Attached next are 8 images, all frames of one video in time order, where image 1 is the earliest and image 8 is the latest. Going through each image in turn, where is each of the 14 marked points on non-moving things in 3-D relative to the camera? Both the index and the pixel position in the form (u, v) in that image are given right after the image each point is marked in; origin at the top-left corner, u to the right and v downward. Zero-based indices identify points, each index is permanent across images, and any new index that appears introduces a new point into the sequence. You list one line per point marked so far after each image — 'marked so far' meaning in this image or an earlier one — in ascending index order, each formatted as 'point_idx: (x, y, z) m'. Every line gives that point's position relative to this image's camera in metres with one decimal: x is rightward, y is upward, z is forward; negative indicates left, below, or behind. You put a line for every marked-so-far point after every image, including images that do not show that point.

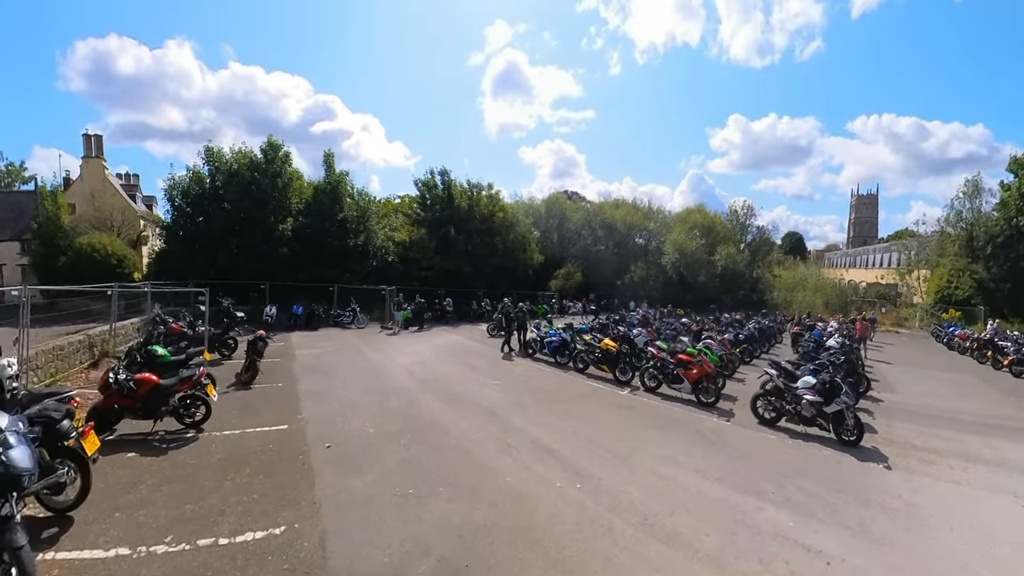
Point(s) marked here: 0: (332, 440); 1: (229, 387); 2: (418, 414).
0: (-1.5, -1.3, +7.4) m
1: (-3.6, -1.2, +11.3) m
2: (-1.0, -1.3, +9.1) m
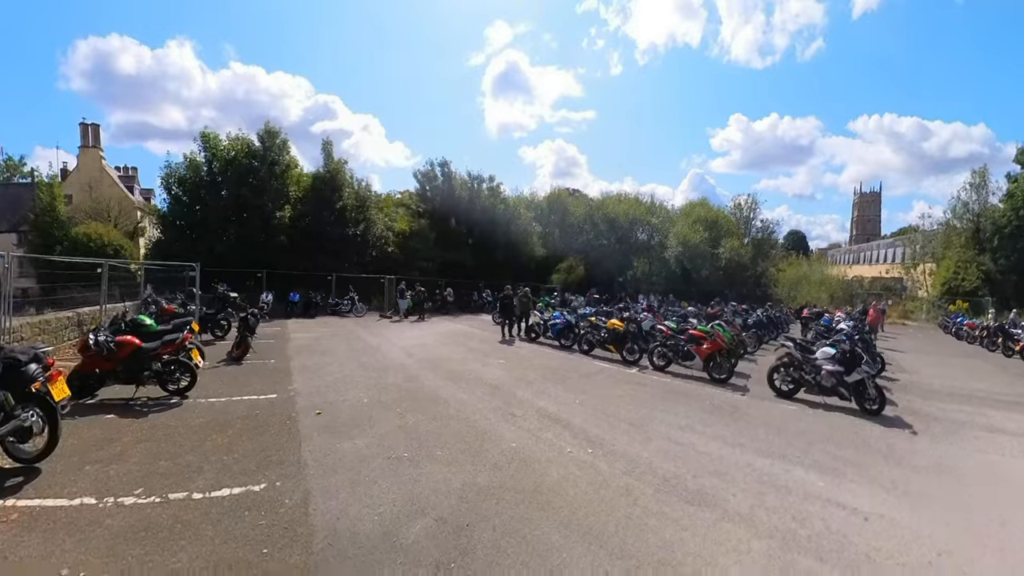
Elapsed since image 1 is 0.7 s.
0: (-1.5, -0.9, +6.9) m
1: (-3.5, -0.9, +10.8) m
2: (-0.9, -0.9, +8.6) m
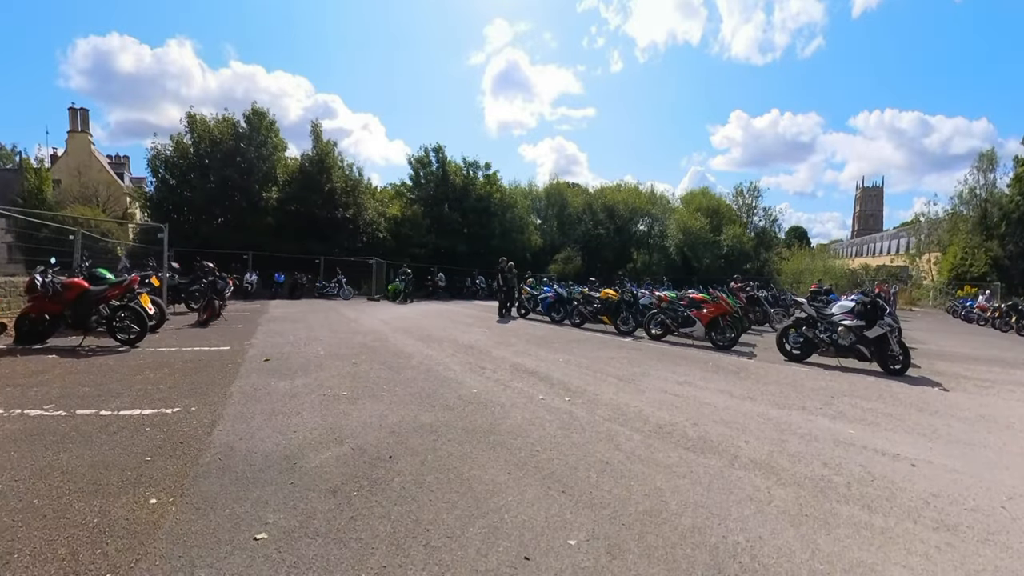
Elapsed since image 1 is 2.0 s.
0: (-1.7, -0.5, +6.2) m
1: (-3.7, -0.4, +10.1) m
2: (-1.1, -0.5, +7.9) m
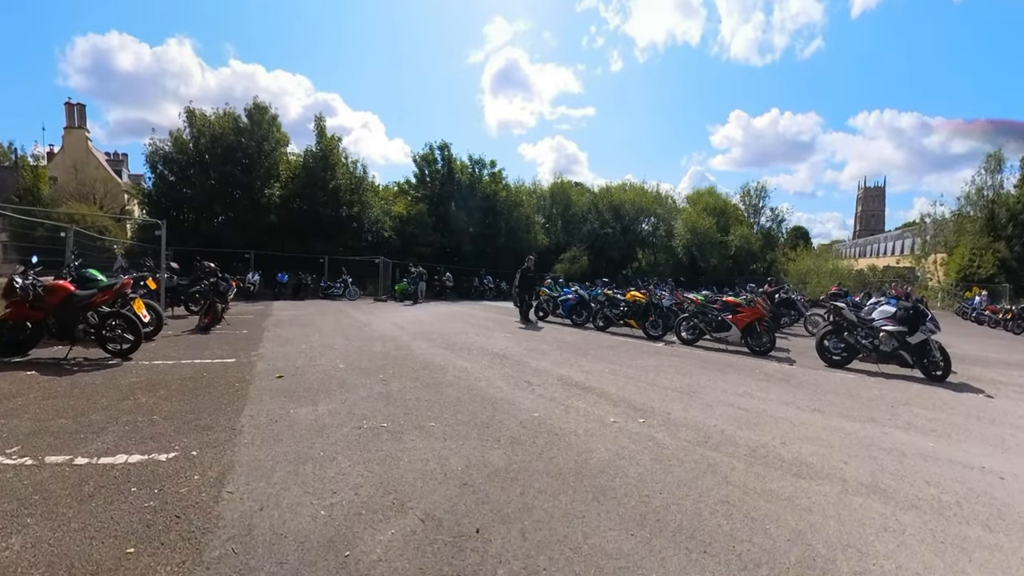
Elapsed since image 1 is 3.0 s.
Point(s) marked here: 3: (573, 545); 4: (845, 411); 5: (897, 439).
0: (-1.4, -0.5, +5.4) m
1: (-3.4, -0.5, +9.2) m
2: (-0.8, -0.5, +7.0) m
3: (+0.1, -0.7, +2.3) m
4: (+2.8, -1.0, +7.5) m
5: (+2.8, -1.1, +6.4) m
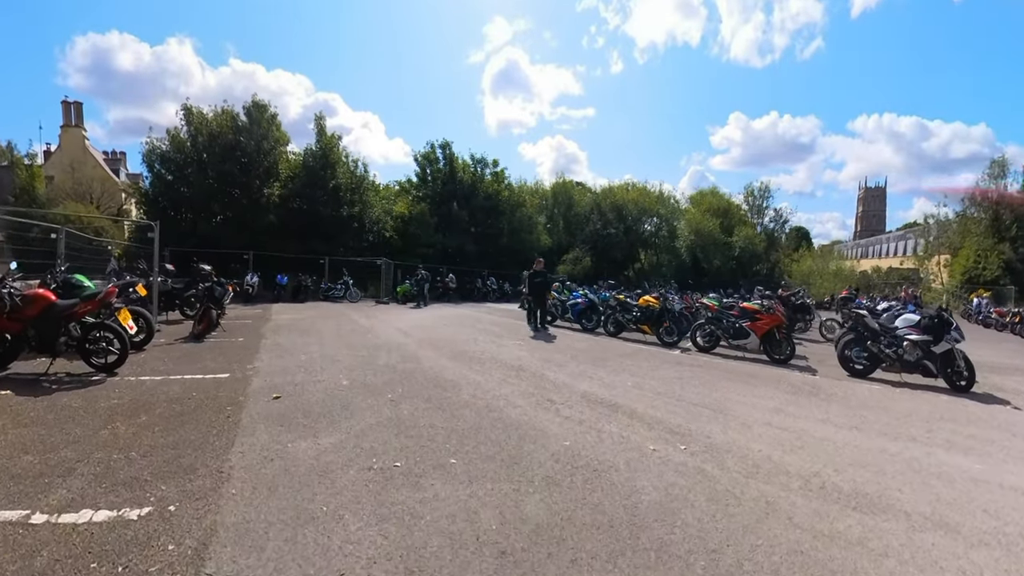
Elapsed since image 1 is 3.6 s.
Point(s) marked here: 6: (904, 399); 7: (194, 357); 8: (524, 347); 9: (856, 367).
0: (-1.2, -0.6, +4.9) m
1: (-3.3, -0.5, +8.7) m
2: (-0.7, -0.6, +6.5) m
3: (+0.3, -0.7, +1.8) m
4: (+2.9, -1.1, +7.0) m
5: (+2.9, -1.1, +5.9) m
6: (+4.1, -1.2, +9.3) m
7: (-2.5, -0.5, +6.8) m
8: (+0.1, -0.6, +9.0) m
9: (+4.2, -0.9, +10.7) m
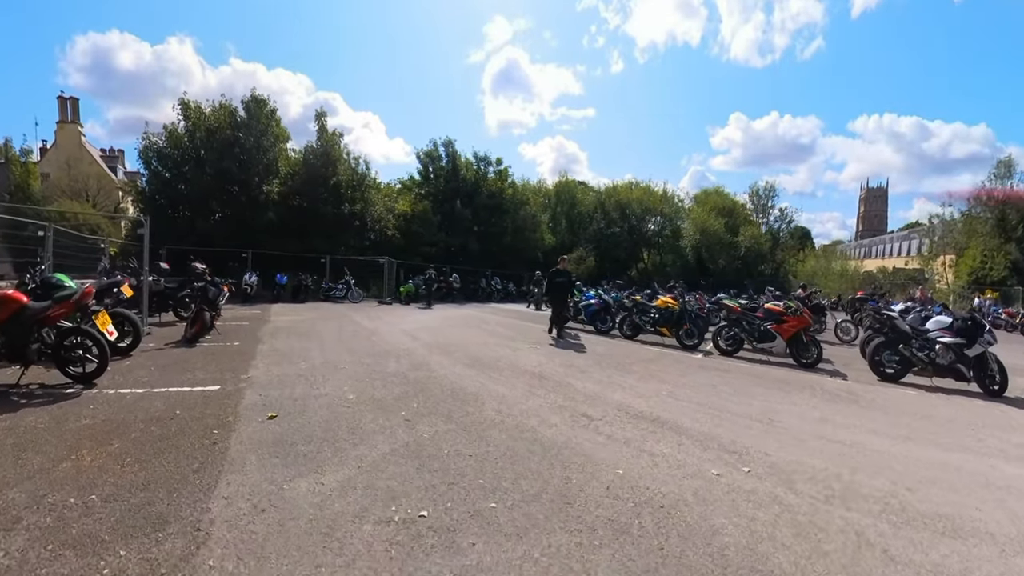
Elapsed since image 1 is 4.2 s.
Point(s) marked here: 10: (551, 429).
0: (-1.1, -0.6, +4.3) m
1: (-3.1, -0.5, +8.1) m
2: (-0.5, -0.6, +5.9) m
3: (+0.4, -0.7, +1.1) m
4: (+3.1, -1.1, +6.4) m
5: (+3.0, -1.2, +5.3) m
6: (+4.3, -1.2, +8.7) m
7: (-2.3, -0.5, +6.2) m
8: (+0.3, -0.6, +8.4) m
9: (+4.3, -1.0, +10.1) m
10: (+0.2, -0.6, +4.1) m
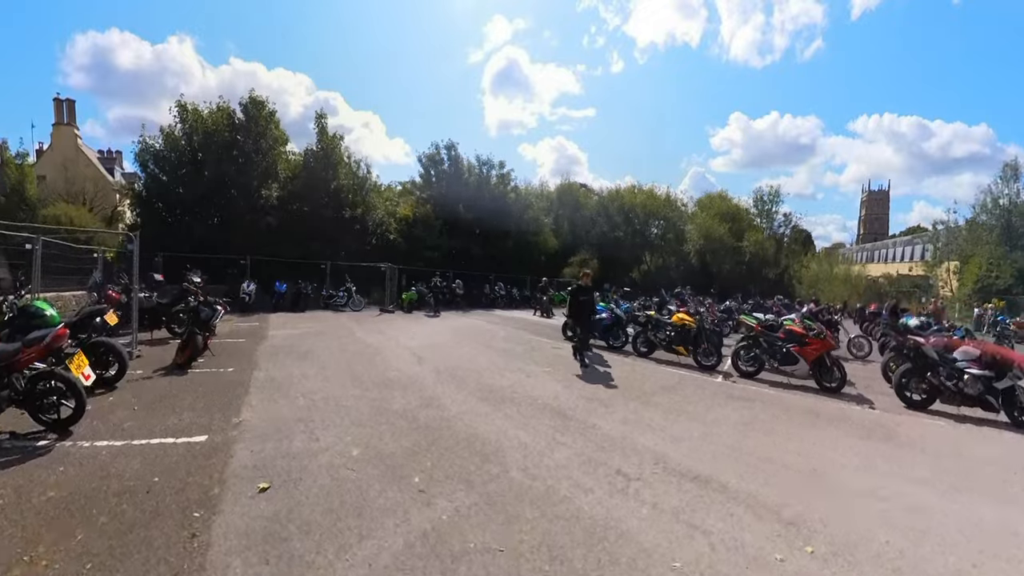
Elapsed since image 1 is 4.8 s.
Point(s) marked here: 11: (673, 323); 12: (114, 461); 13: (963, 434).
0: (-1.0, -0.8, +3.7) m
1: (-3.0, -0.7, +7.5) m
2: (-0.4, -0.8, +5.4) m
3: (+0.5, -0.9, +0.6) m
4: (+3.2, -1.3, +5.8) m
5: (+3.2, -1.4, +4.7) m
6: (+4.4, -1.4, +8.1) m
7: (-2.2, -0.7, +5.7) m
8: (+0.4, -0.8, +7.9) m
9: (+4.4, -1.2, +9.6) m
10: (+0.3, -0.8, +3.6) m
11: (+2.1, -0.4, +11.5) m
12: (-1.7, -0.8, +3.9) m
13: (+3.9, -1.3, +7.5) m
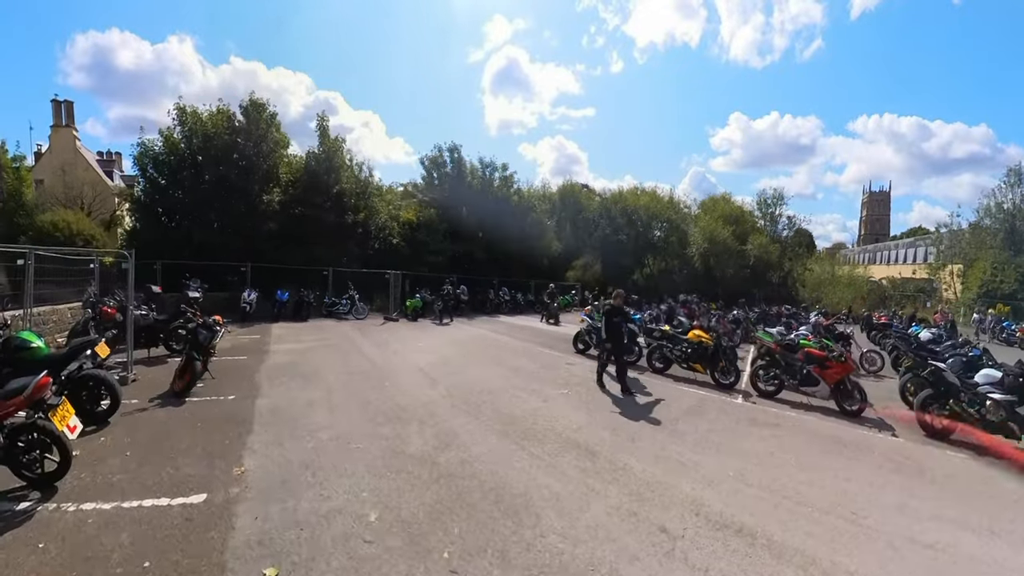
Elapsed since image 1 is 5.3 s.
0: (-0.8, -0.9, +3.3) m
1: (-2.9, -0.9, +7.1) m
2: (-0.3, -0.9, +4.9) m
3: (+0.7, -1.1, +0.1) m
4: (+3.3, -1.5, +5.4) m
5: (+3.3, -1.5, +4.3) m
6: (+4.6, -1.6, +7.7) m
7: (-2.0, -0.9, +5.2) m
8: (+0.5, -1.0, +7.4) m
9: (+4.6, -1.3, +9.1) m
10: (+0.4, -1.0, +3.1) m
11: (+2.2, -0.6, +11.0) m
12: (-1.6, -0.9, +3.4) m
13: (+4.0, -1.5, +7.1) m
